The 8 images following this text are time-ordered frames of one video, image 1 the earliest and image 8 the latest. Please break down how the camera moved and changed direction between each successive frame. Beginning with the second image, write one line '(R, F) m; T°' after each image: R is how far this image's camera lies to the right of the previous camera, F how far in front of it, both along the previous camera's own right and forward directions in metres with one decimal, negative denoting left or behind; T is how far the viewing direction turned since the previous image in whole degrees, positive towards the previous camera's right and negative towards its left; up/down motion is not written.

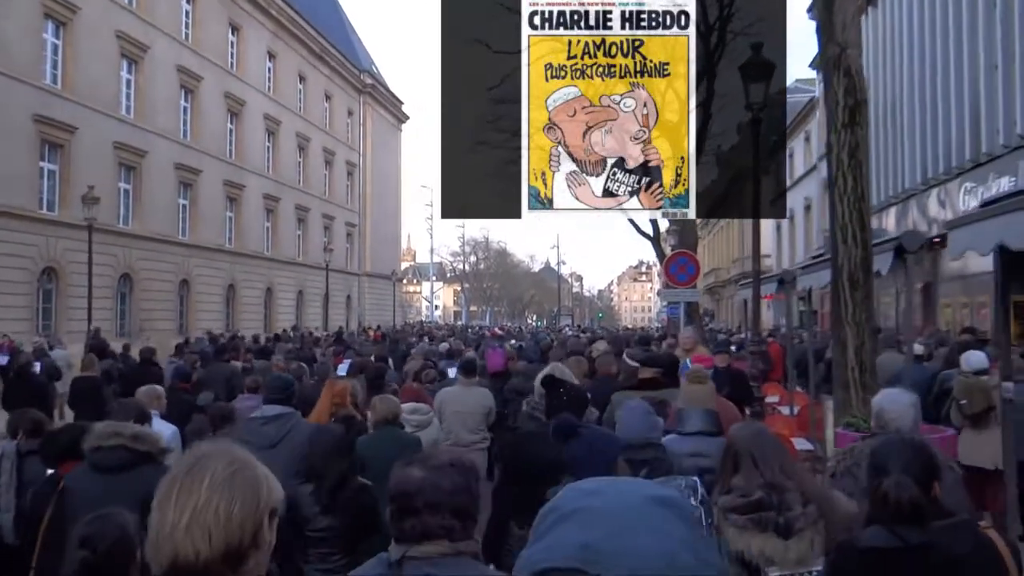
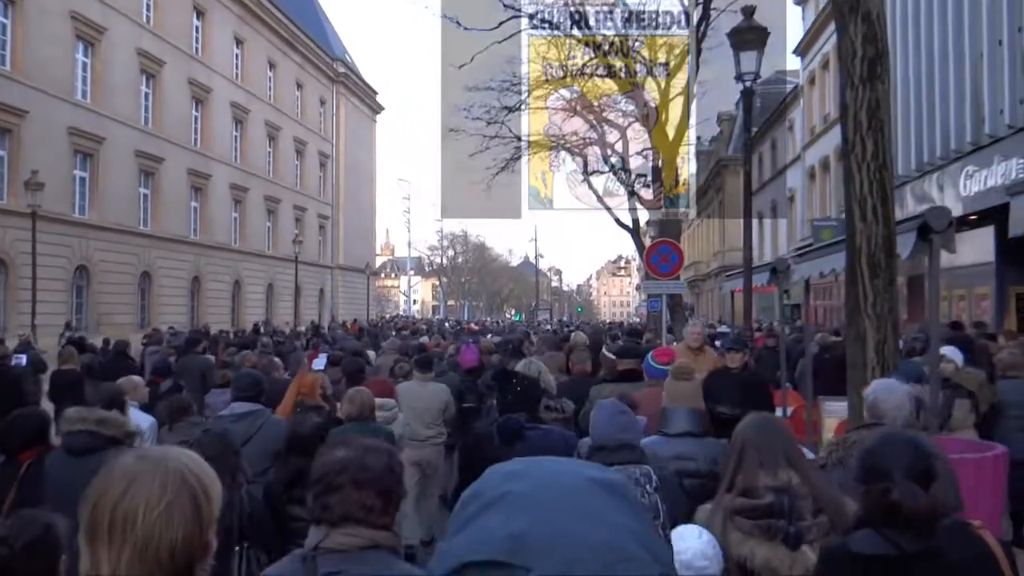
(+0.1, +1.2) m; +1°
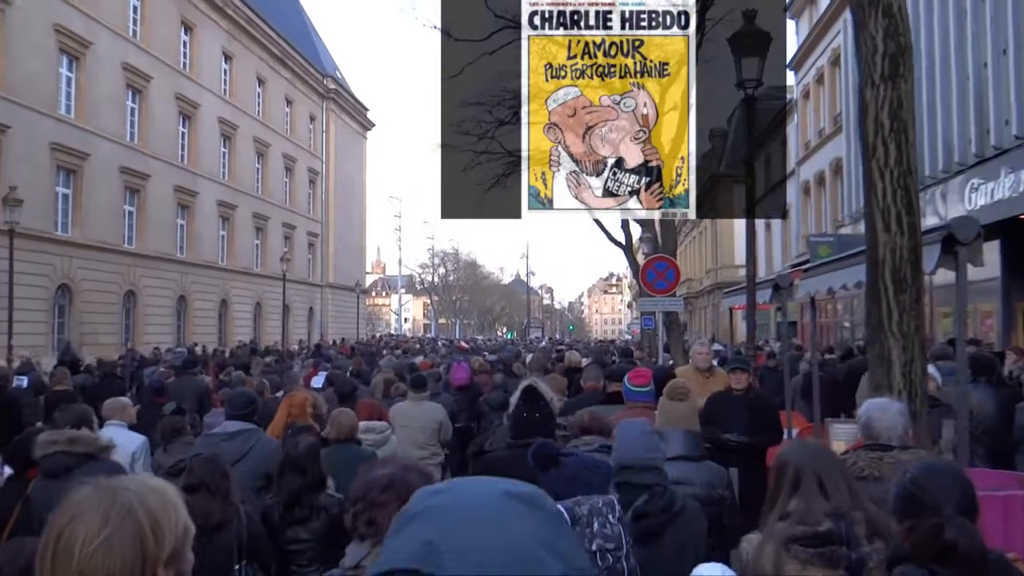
(0.0, +0.5) m; 0°
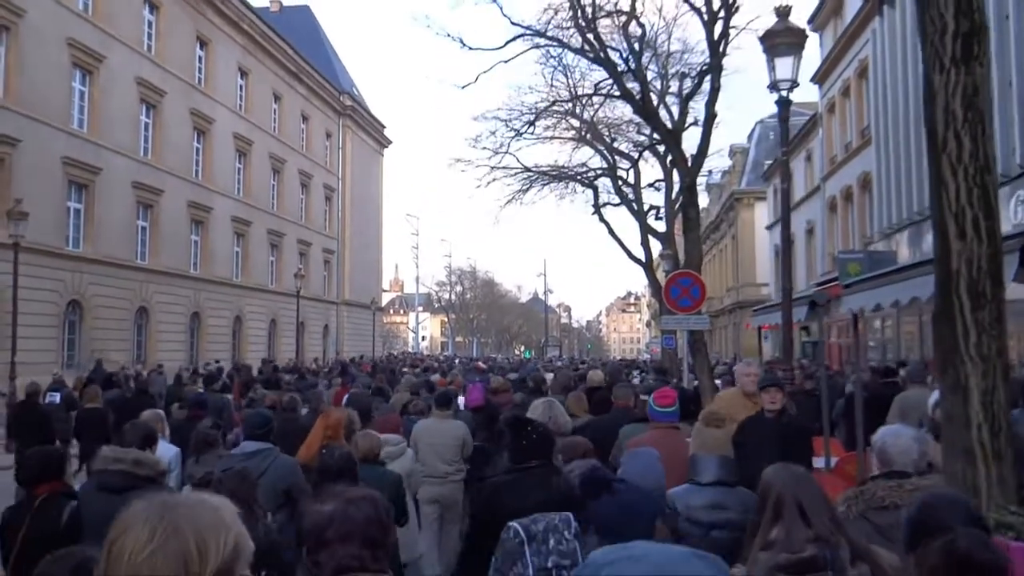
(0.0, +0.7) m; -1°
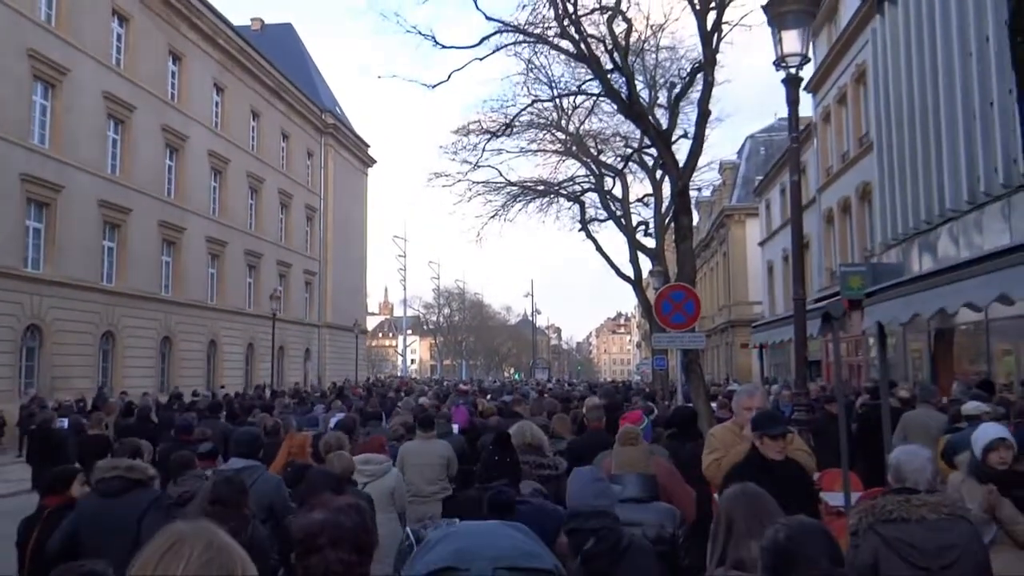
(+0.2, +1.4) m; +1°
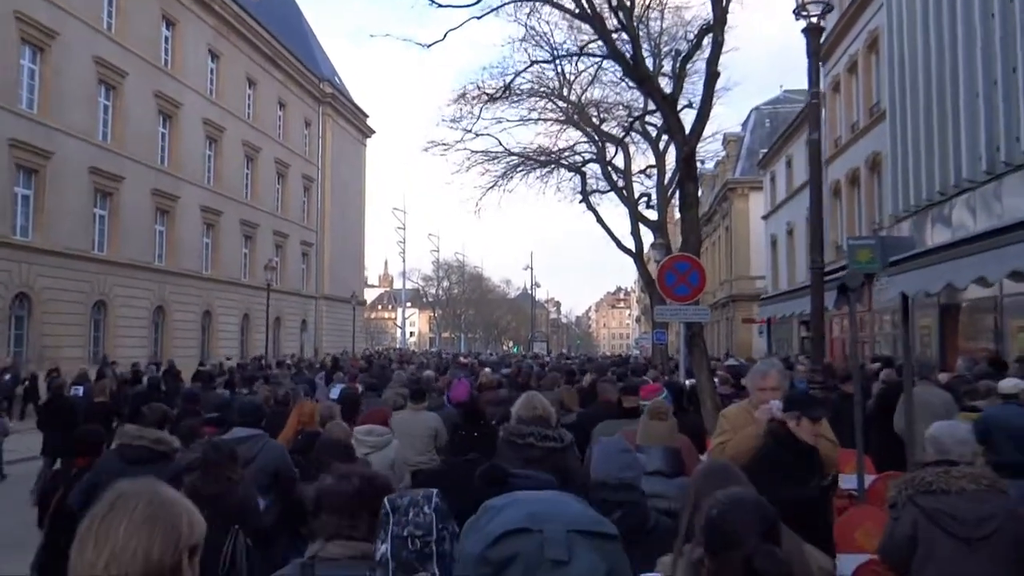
(0.0, +0.6) m; 0°
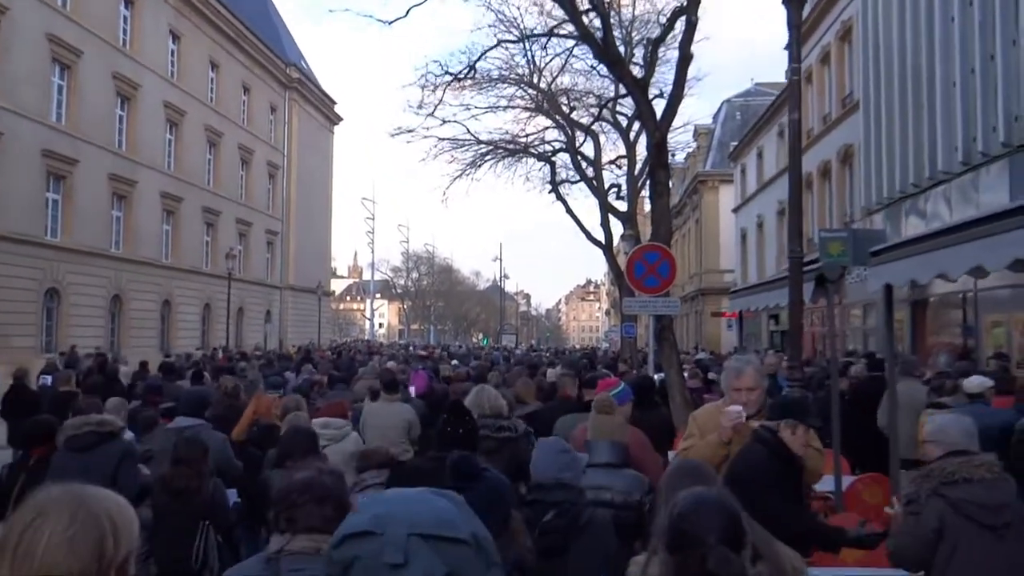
(+0.1, +0.6) m; +2°
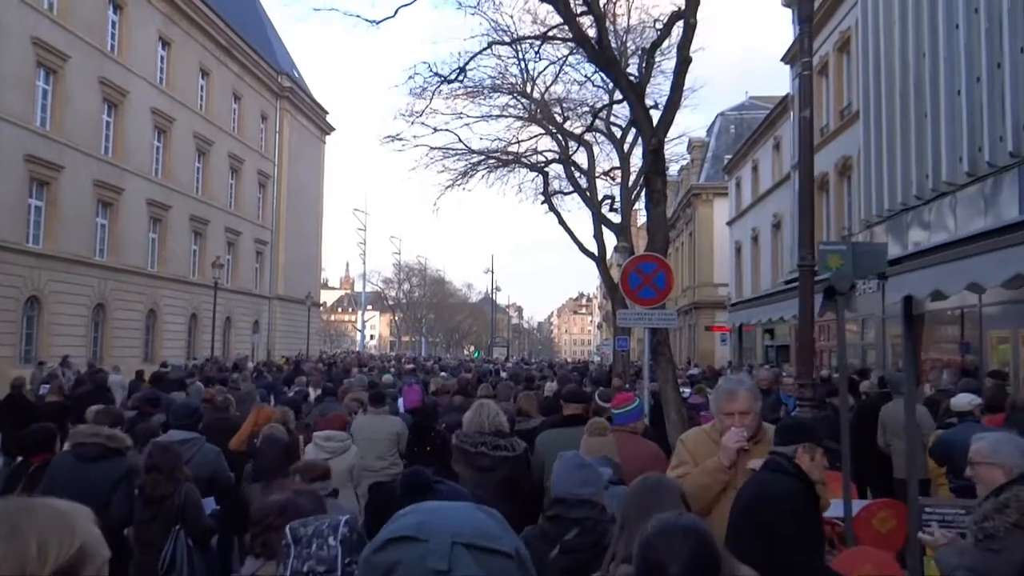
(0.0, +0.5) m; 0°
